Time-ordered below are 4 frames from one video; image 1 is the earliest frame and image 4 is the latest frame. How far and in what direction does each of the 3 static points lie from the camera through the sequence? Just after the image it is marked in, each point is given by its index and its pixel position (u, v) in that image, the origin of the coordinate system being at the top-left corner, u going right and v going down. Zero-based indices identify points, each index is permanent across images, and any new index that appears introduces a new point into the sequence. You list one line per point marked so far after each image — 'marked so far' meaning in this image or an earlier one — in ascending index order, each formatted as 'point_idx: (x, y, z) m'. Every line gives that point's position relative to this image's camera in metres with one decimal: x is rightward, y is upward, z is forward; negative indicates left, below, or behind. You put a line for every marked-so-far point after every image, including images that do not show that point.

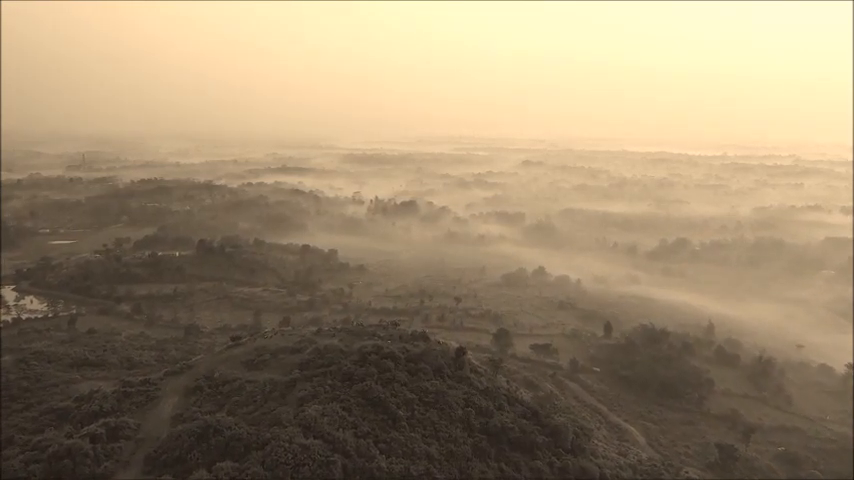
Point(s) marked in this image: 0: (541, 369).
0: (+2.7, -3.1, +13.7) m
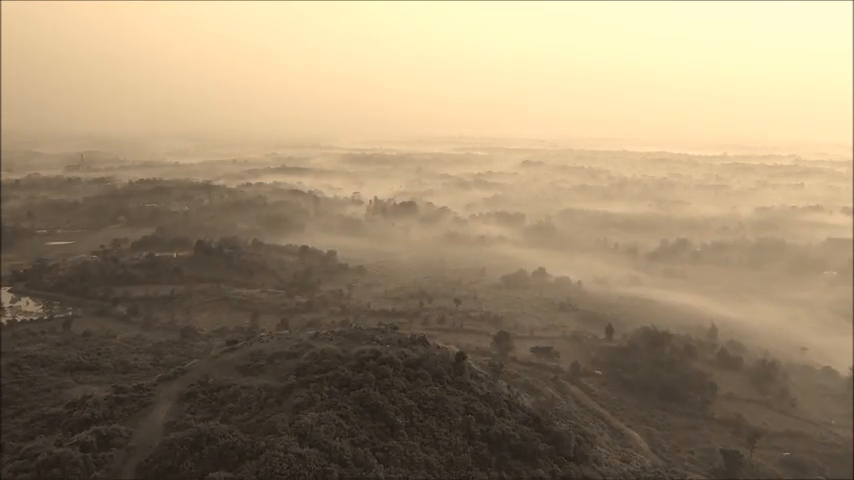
0: (+2.7, -3.1, +13.6) m
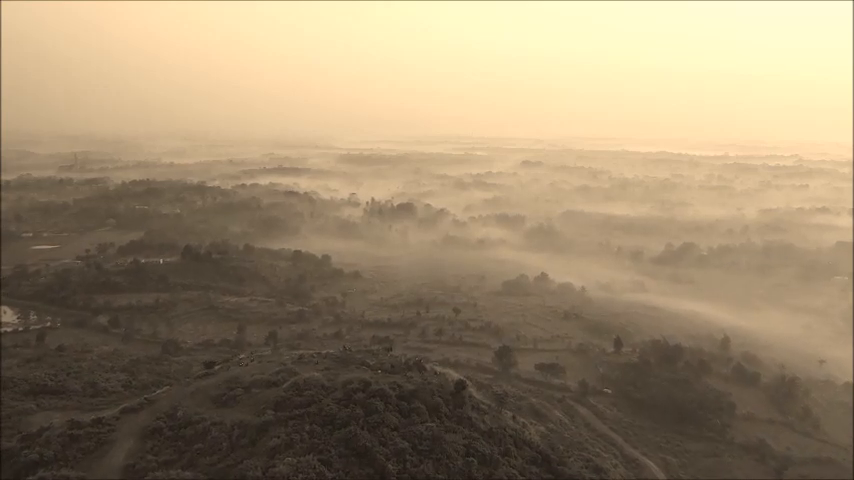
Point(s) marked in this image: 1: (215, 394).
0: (+2.6, -3.3, +12.6) m
1: (-3.0, -2.2, +8.3) m
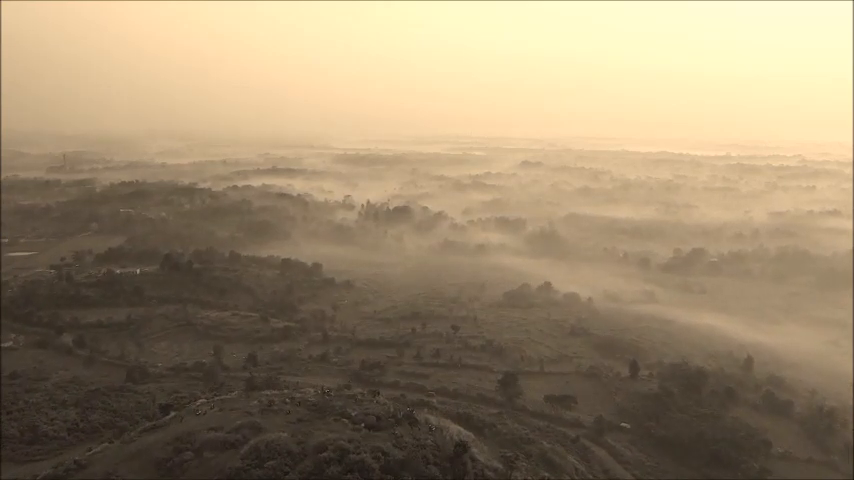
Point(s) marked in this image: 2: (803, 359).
0: (+2.5, -3.6, +11.1) m
1: (-3.1, -2.5, +6.7) m
2: (+11.3, -3.6, +17.3) m
